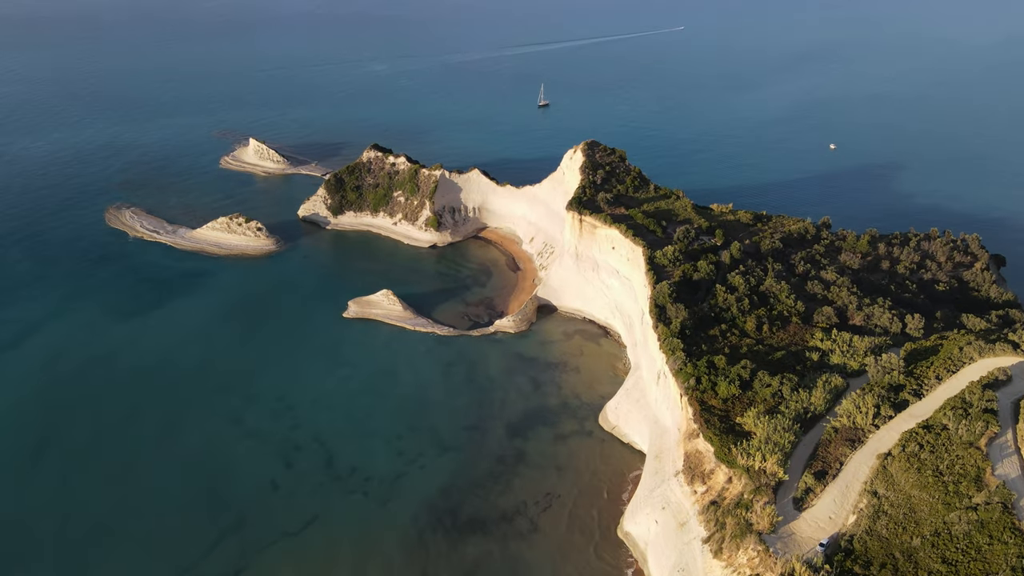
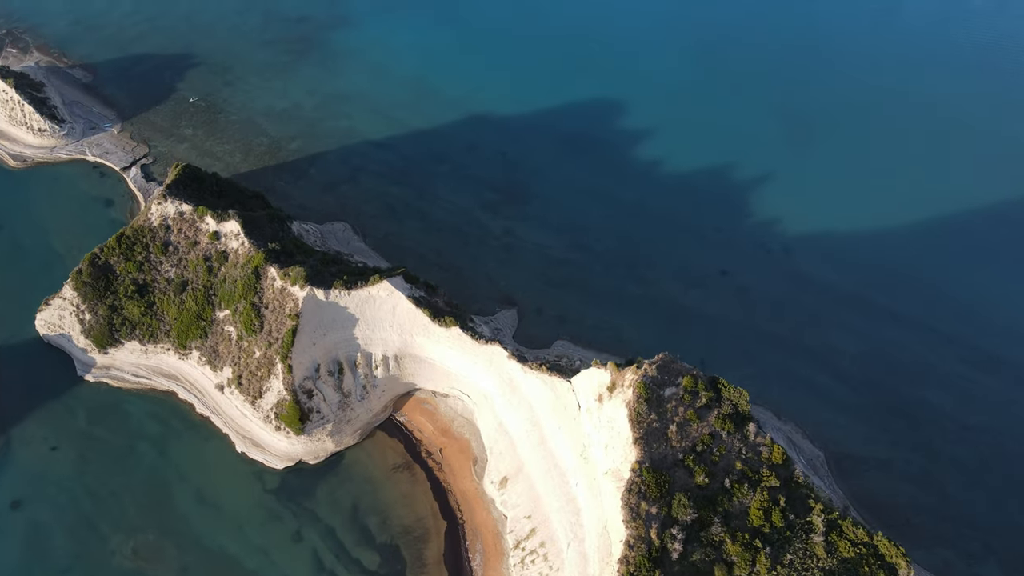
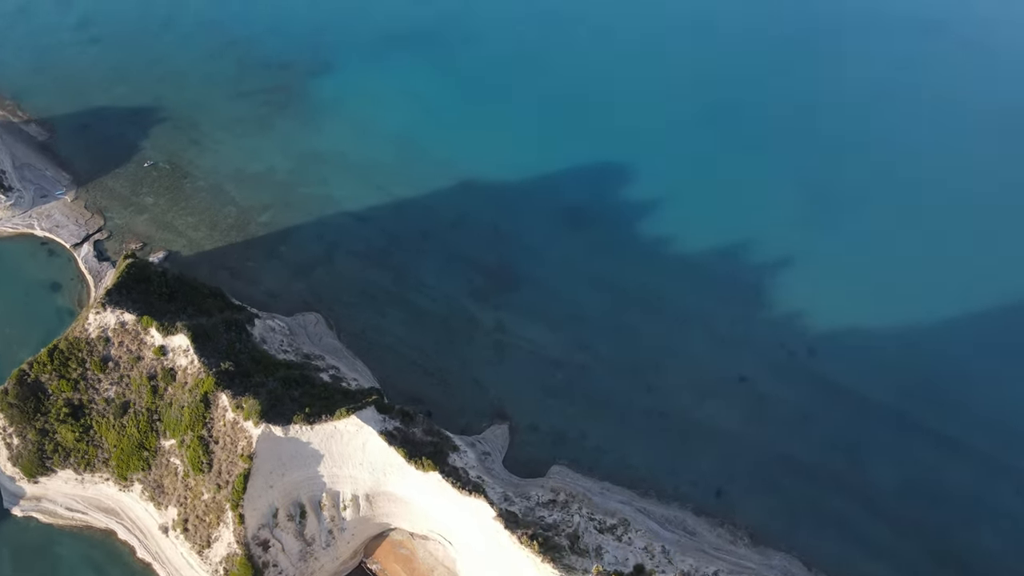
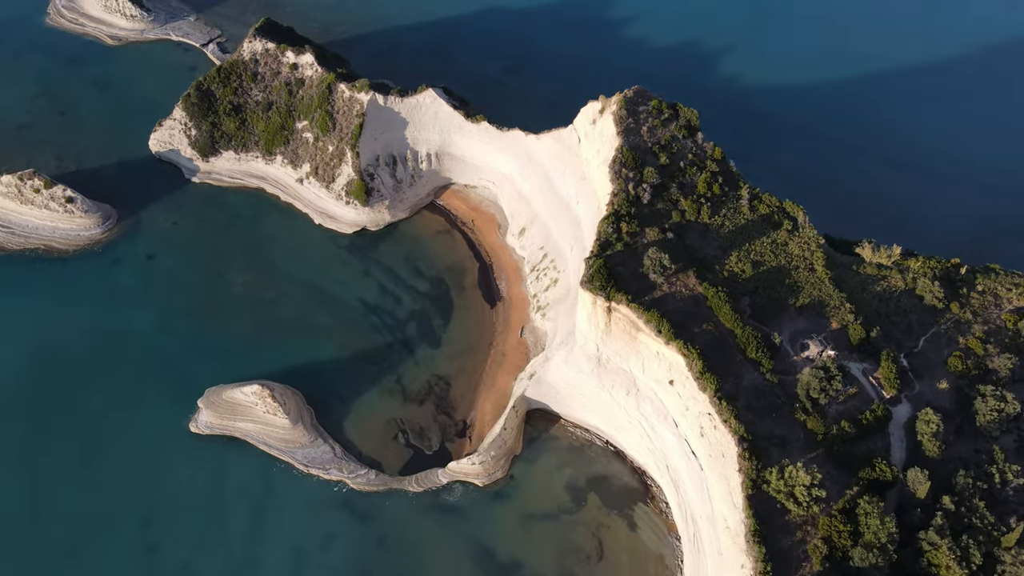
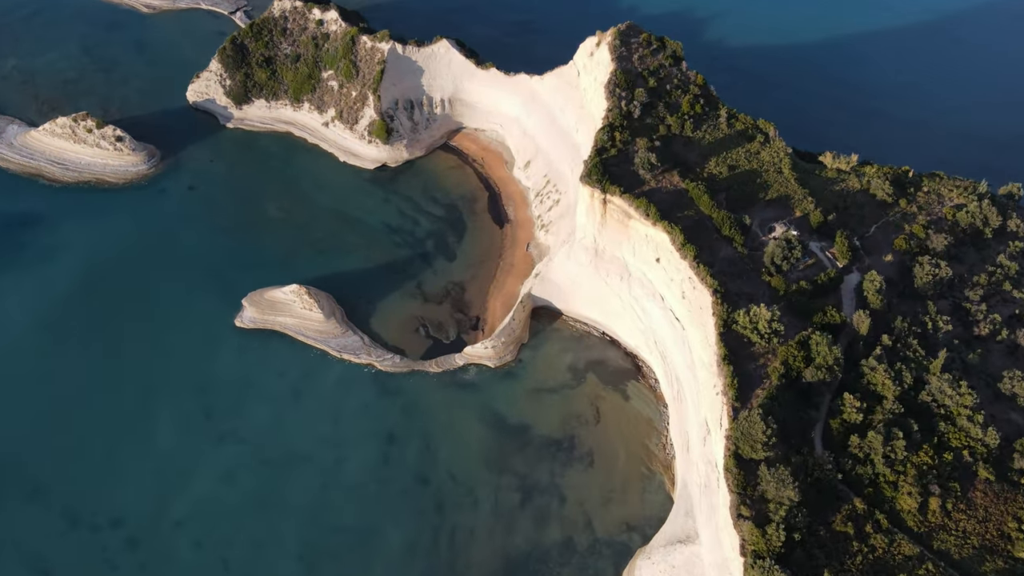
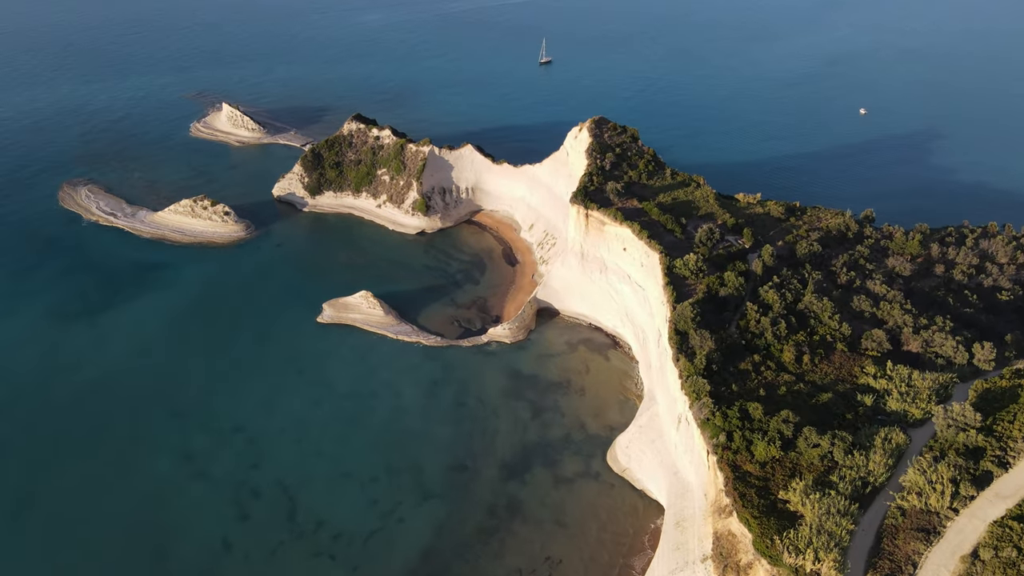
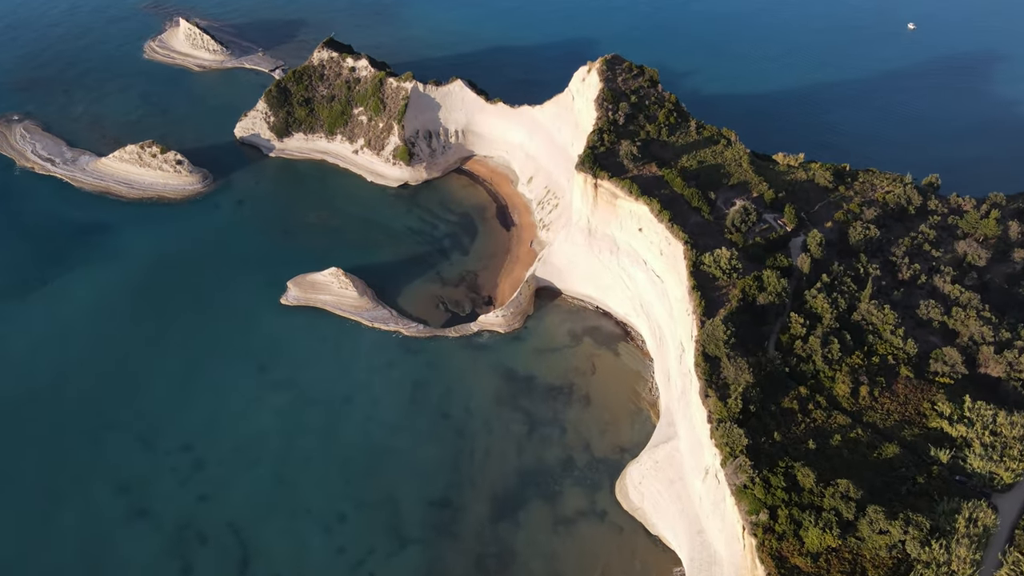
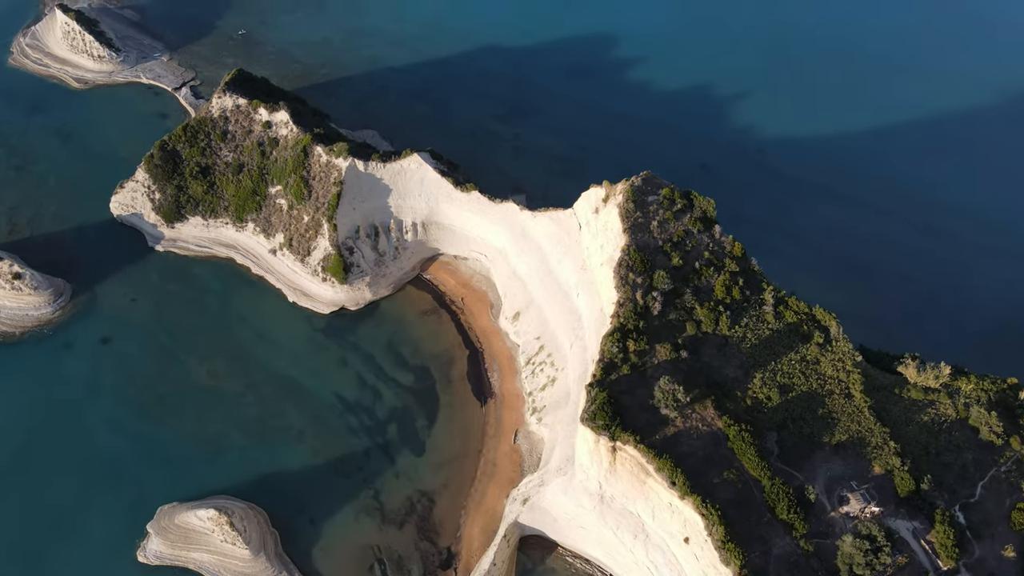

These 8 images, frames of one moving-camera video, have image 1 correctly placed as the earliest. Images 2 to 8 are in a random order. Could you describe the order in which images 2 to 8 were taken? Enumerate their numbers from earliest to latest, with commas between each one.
6, 7, 5, 4, 8, 2, 3
